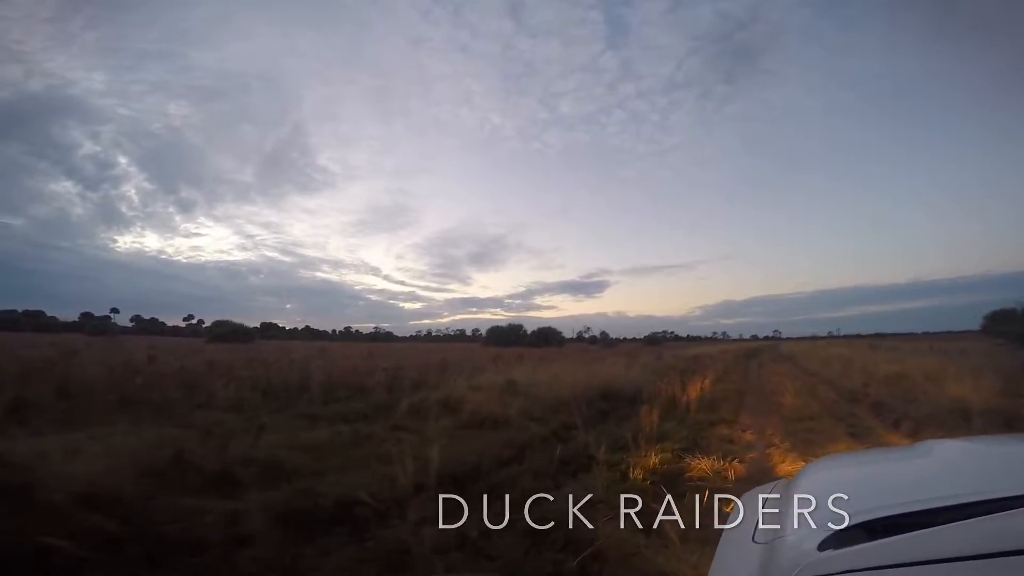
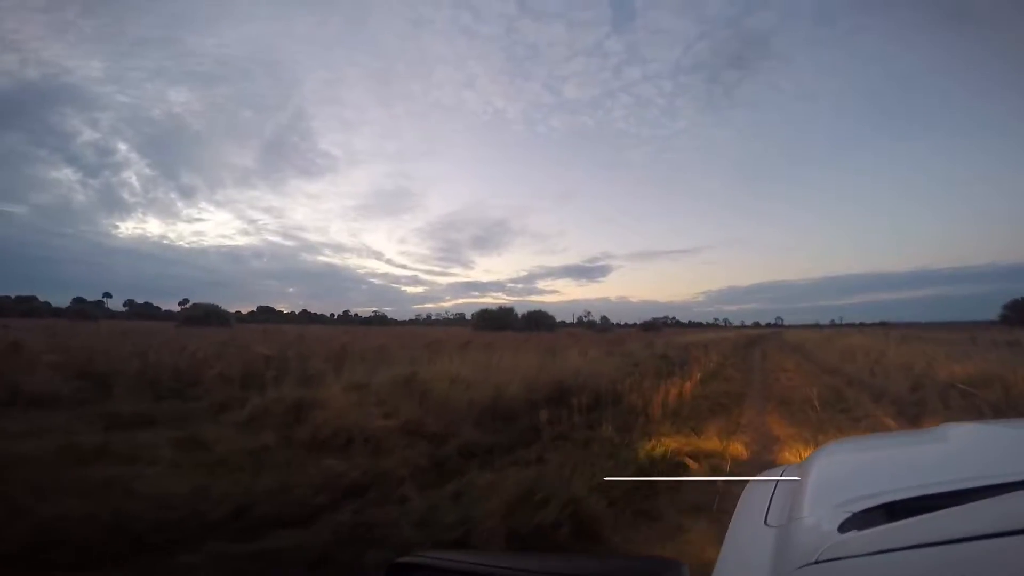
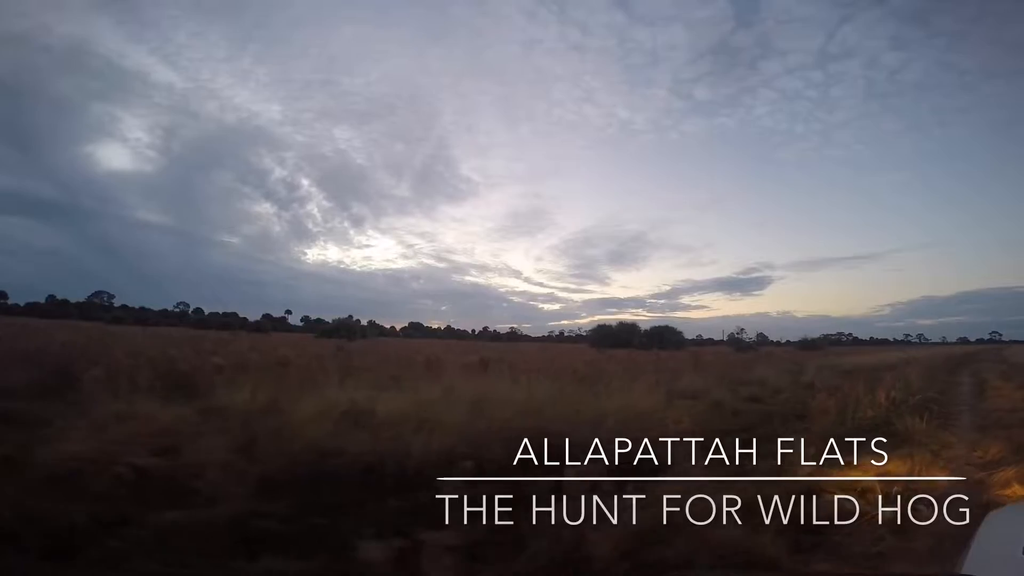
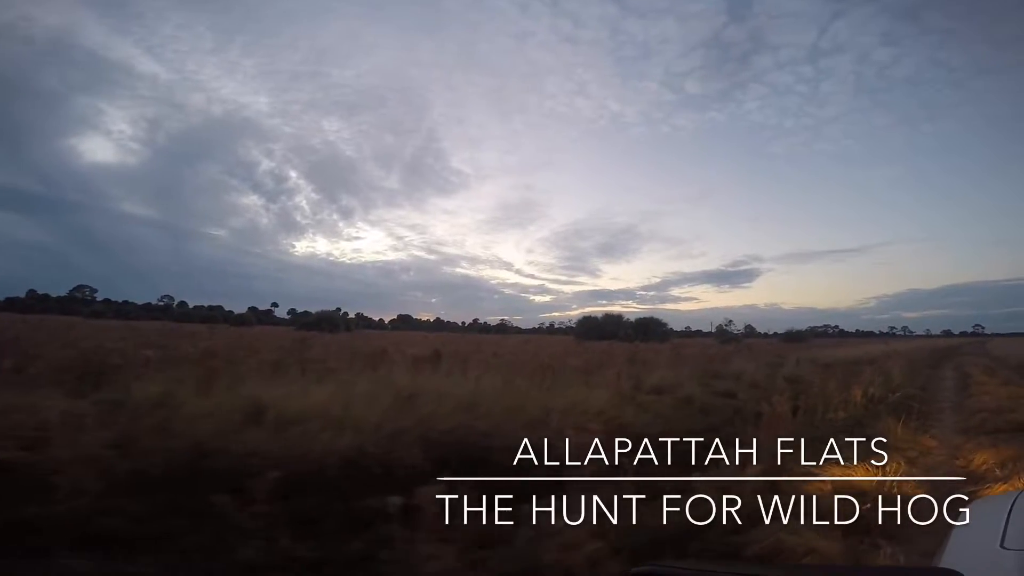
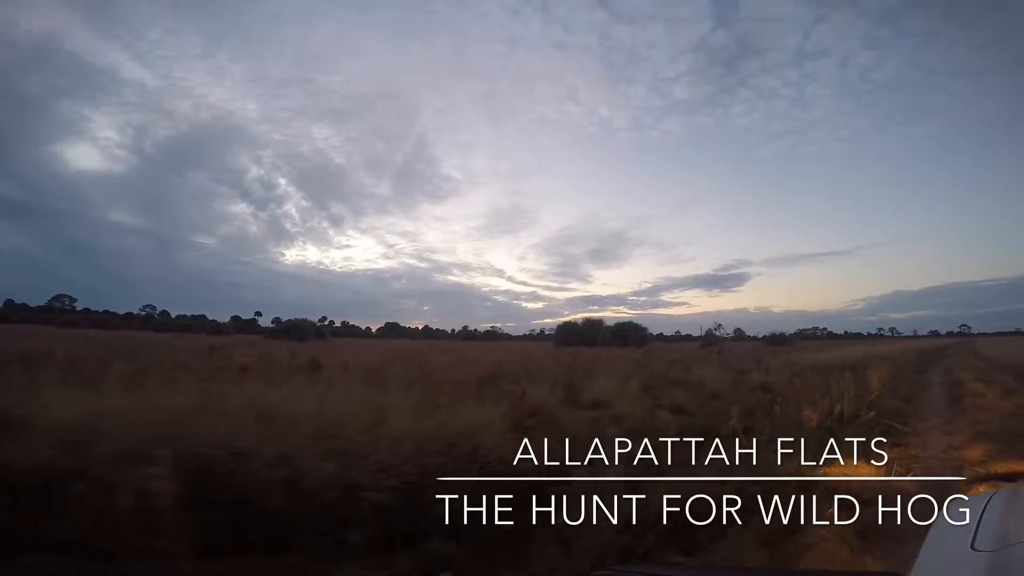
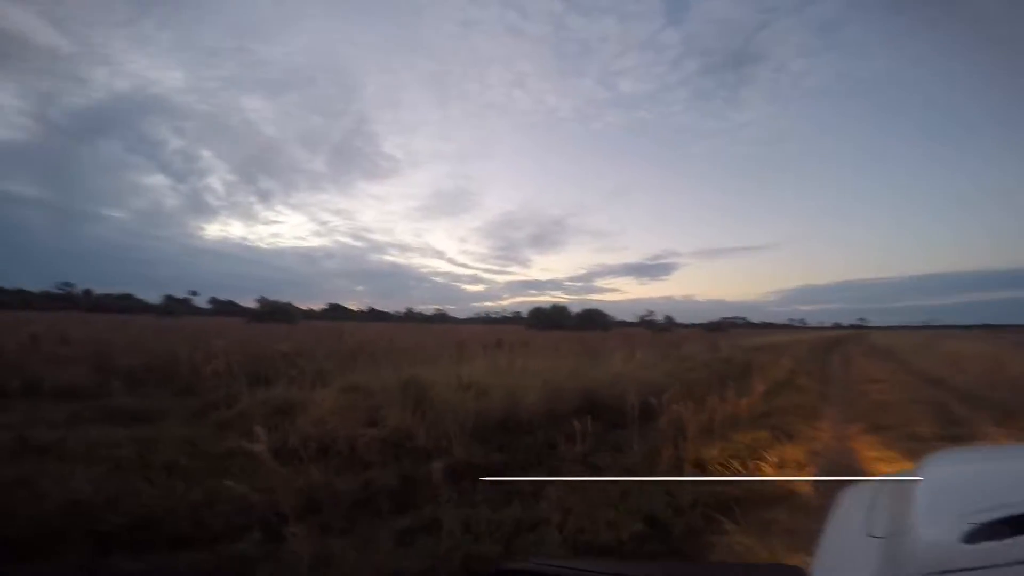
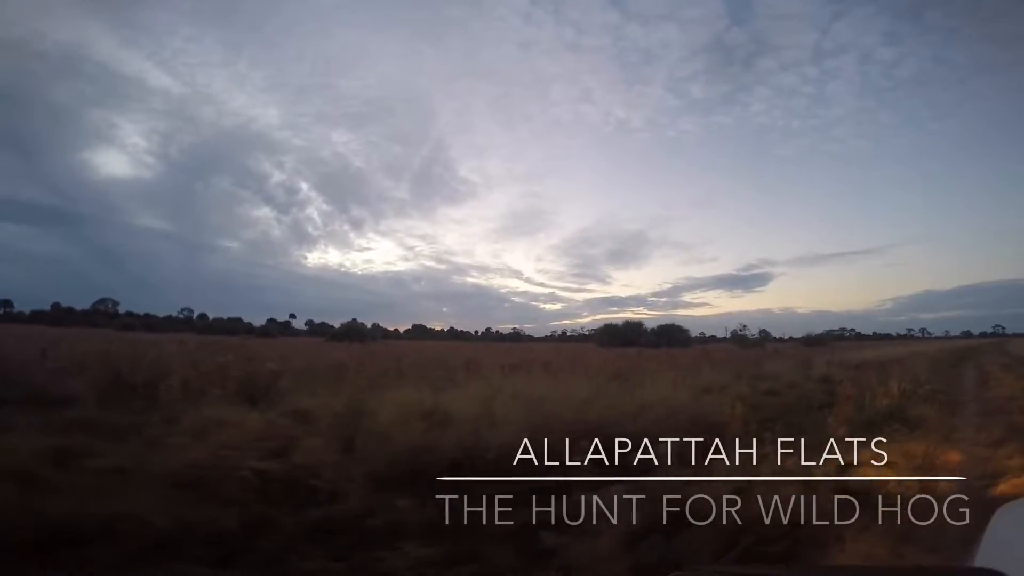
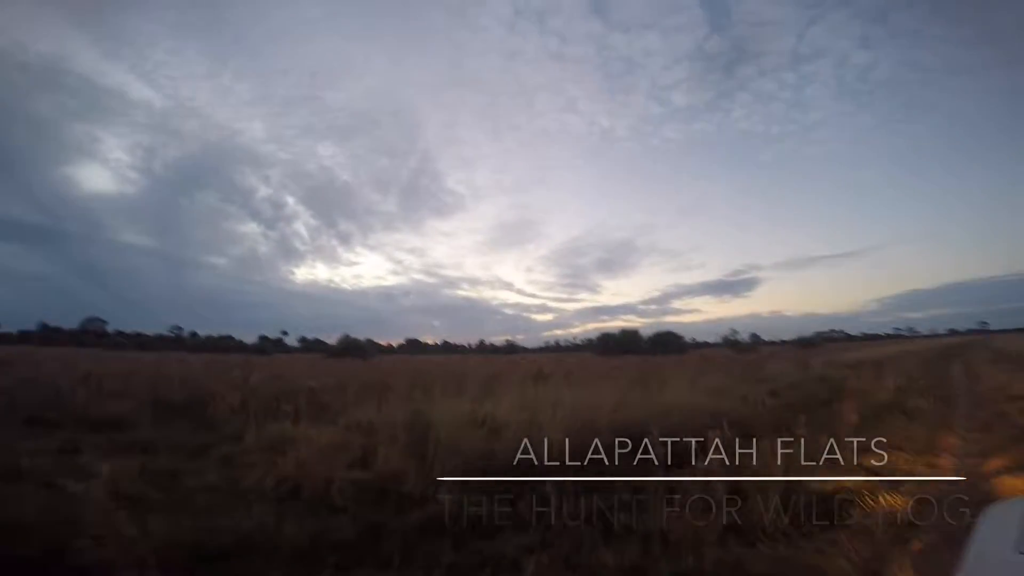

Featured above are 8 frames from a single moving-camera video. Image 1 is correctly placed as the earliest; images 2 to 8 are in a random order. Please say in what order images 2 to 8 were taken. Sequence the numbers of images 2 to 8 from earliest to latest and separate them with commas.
2, 6, 8, 7, 3, 4, 5
